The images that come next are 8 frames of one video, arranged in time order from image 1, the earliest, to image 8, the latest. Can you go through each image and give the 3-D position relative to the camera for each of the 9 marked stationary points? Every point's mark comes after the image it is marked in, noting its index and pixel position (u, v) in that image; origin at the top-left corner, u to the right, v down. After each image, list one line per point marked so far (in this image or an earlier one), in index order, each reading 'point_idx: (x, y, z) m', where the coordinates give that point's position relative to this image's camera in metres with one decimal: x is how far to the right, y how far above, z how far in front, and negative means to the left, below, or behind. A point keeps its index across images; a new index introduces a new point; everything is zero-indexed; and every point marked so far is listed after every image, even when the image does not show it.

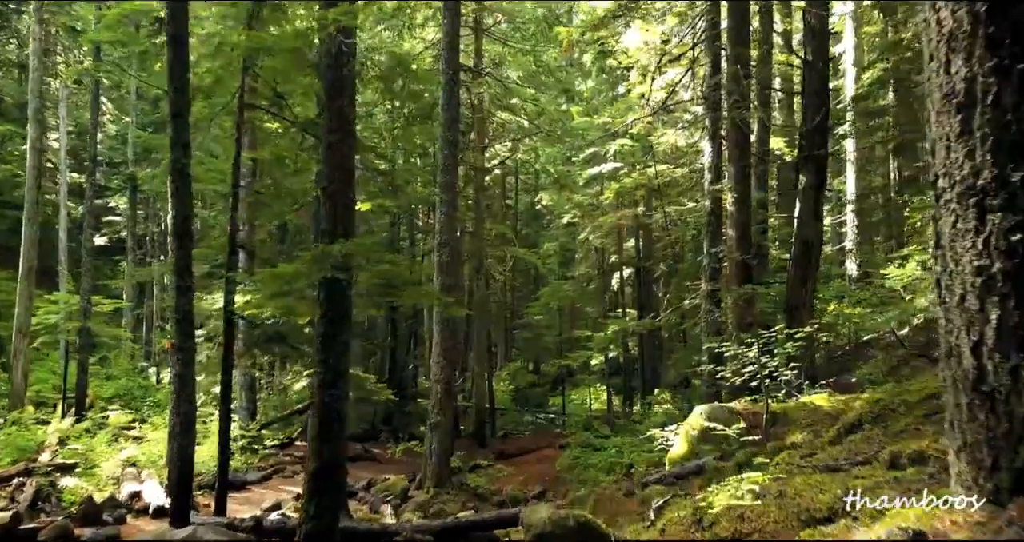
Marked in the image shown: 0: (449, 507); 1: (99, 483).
0: (-1.1, -4.3, +13.1) m
1: (-7.1, -3.6, +12.4) m
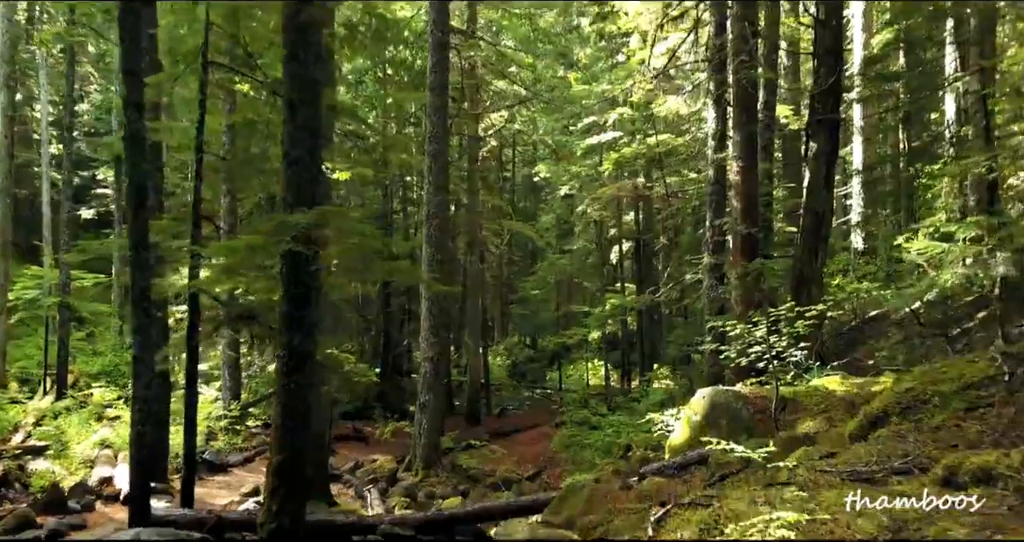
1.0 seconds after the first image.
0: (-1.3, -3.8, +12.6) m
1: (-7.2, -3.2, +11.9) m
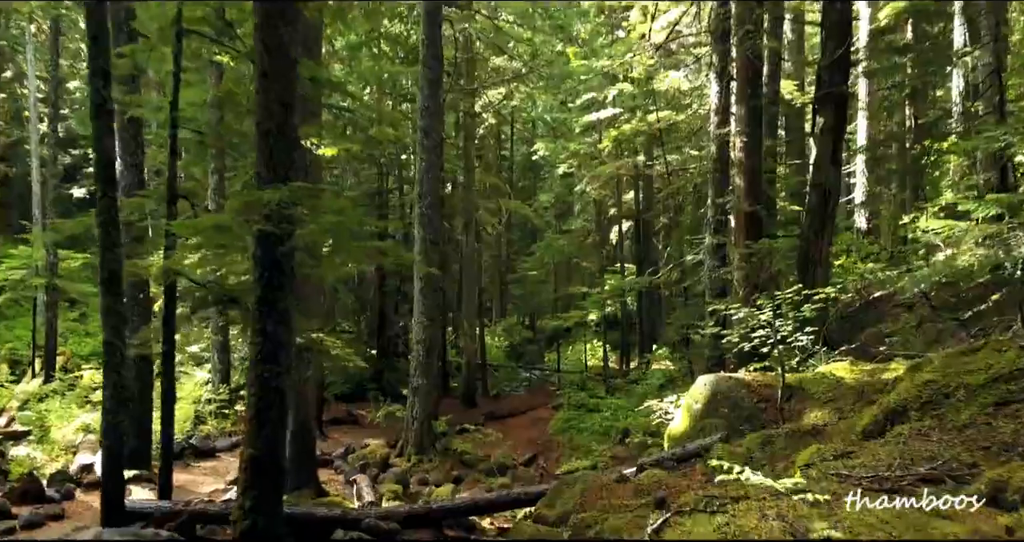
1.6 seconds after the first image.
0: (-1.3, -3.5, +12.2) m
1: (-7.3, -2.9, +11.5) m
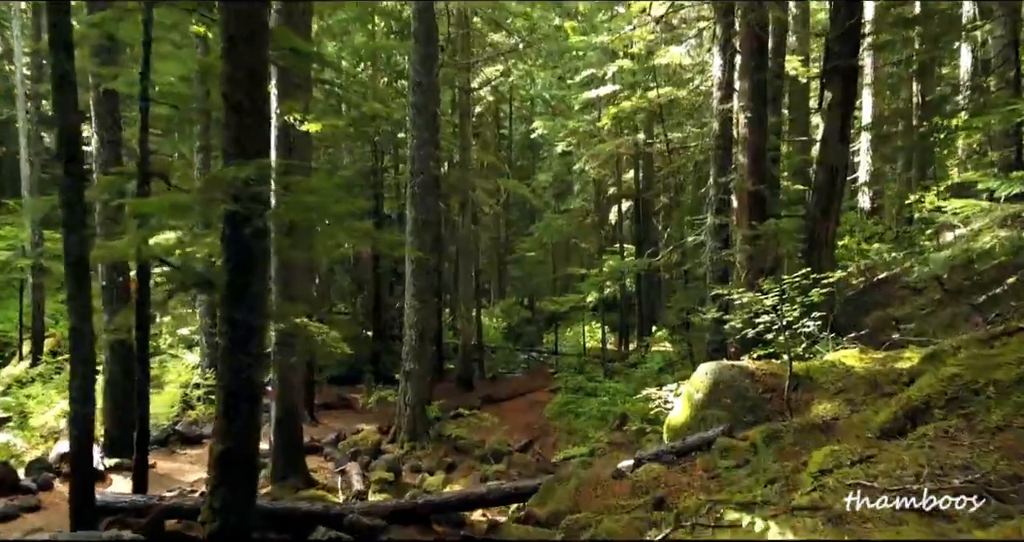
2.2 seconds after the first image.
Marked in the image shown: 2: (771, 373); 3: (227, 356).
0: (-1.4, -3.2, +11.9) m
1: (-7.4, -2.6, +11.2) m
2: (+2.5, -1.0, +7.0) m
3: (-2.1, -0.6, +5.3) m
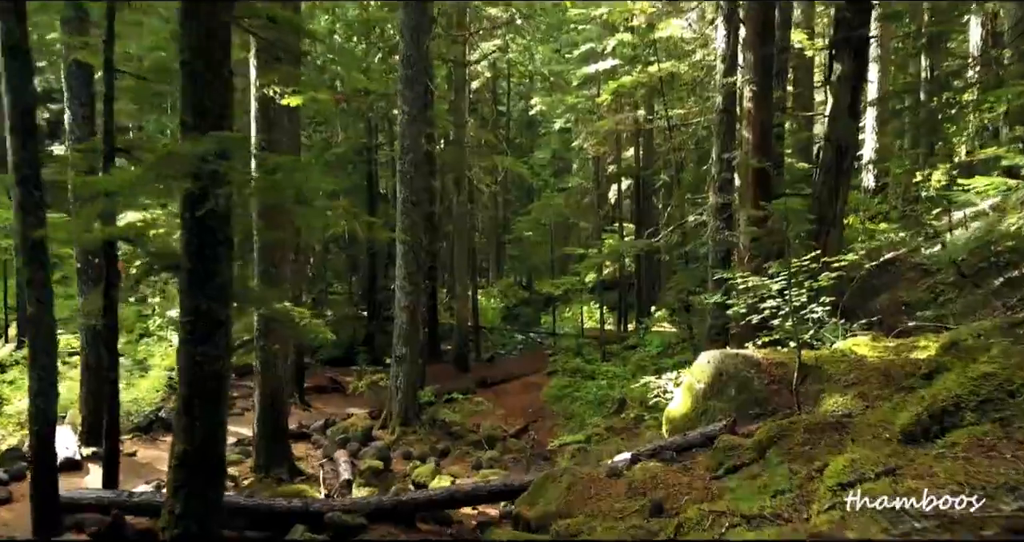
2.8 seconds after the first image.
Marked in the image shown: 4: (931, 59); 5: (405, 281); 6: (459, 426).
0: (-1.5, -2.9, +11.6) m
1: (-7.5, -2.3, +10.8) m
2: (+2.4, -0.8, +6.6) m
3: (-2.2, -0.5, +4.9) m
4: (+11.0, +5.6, +19.1) m
5: (-1.9, -0.2, +12.6) m
6: (-1.0, -2.8, +13.3) m
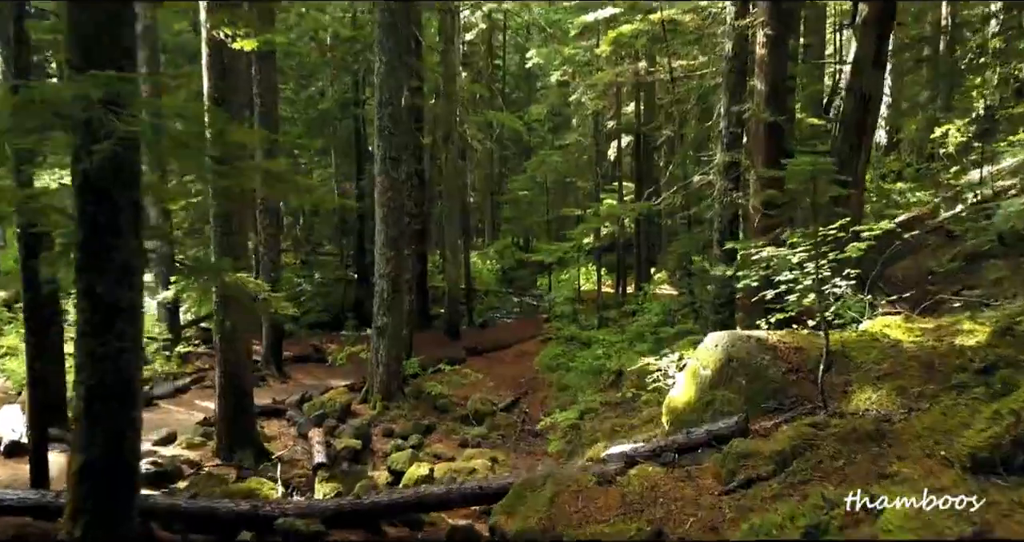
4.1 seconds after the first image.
0: (-1.7, -2.4, +10.8) m
1: (-7.6, -1.8, +10.0) m
2: (+2.2, -0.6, +5.7) m
3: (-2.3, -0.4, +4.0) m
4: (+10.9, +6.5, +17.8) m
5: (-2.0, +0.4, +11.6) m
6: (-1.1, -2.2, +12.5) m
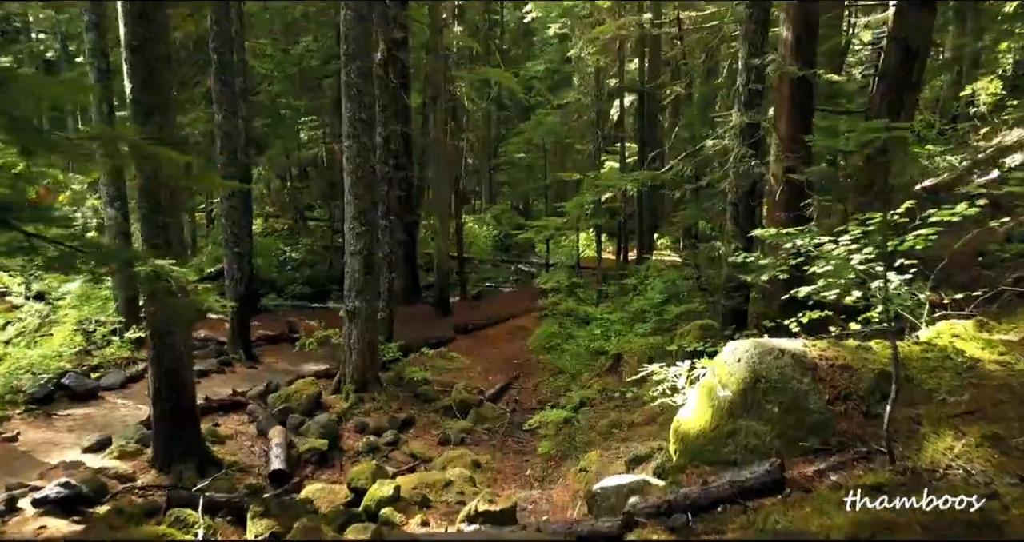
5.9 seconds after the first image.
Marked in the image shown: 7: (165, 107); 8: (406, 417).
0: (-1.9, -2.1, +9.7) m
1: (-7.8, -1.6, +8.9) m
2: (+2.0, -0.6, +4.5) m
3: (-2.5, -0.5, +2.8) m
4: (+10.7, +7.2, +16.2) m
5: (-2.2, +0.7, +10.4) m
6: (-1.3, -1.8, +11.4) m
7: (-3.4, +1.6, +7.2) m
8: (-1.5, -2.0, +10.1) m
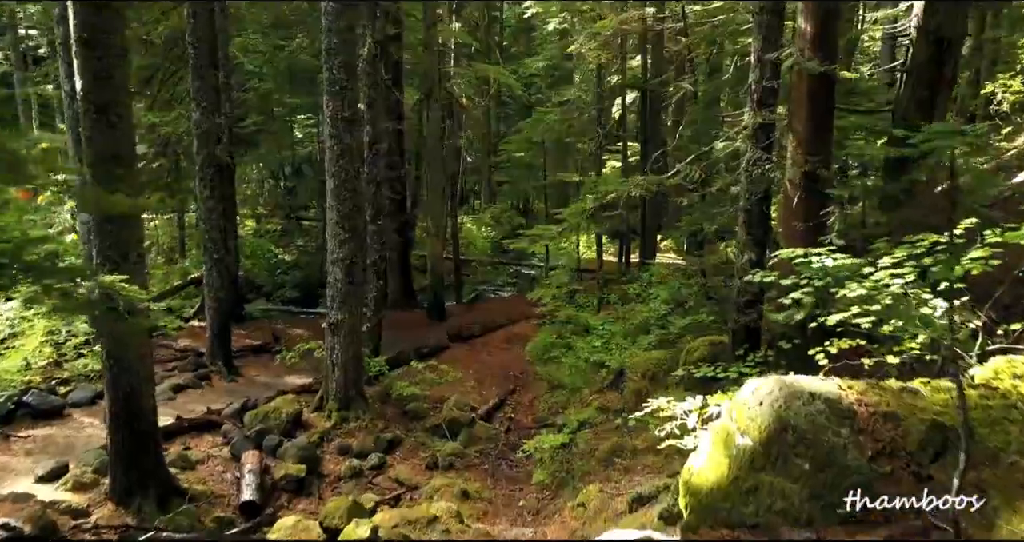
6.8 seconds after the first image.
0: (-2.0, -2.2, +9.0) m
1: (-7.9, -1.7, +8.2) m
2: (+2.0, -0.7, +3.8) m
3: (-2.6, -0.6, +2.1) m
4: (+10.6, +7.0, +15.5) m
5: (-2.3, +0.6, +9.7) m
6: (-1.4, -2.0, +10.7) m
7: (-3.5, +1.5, +6.5) m
8: (-1.6, -2.2, +9.4) m
